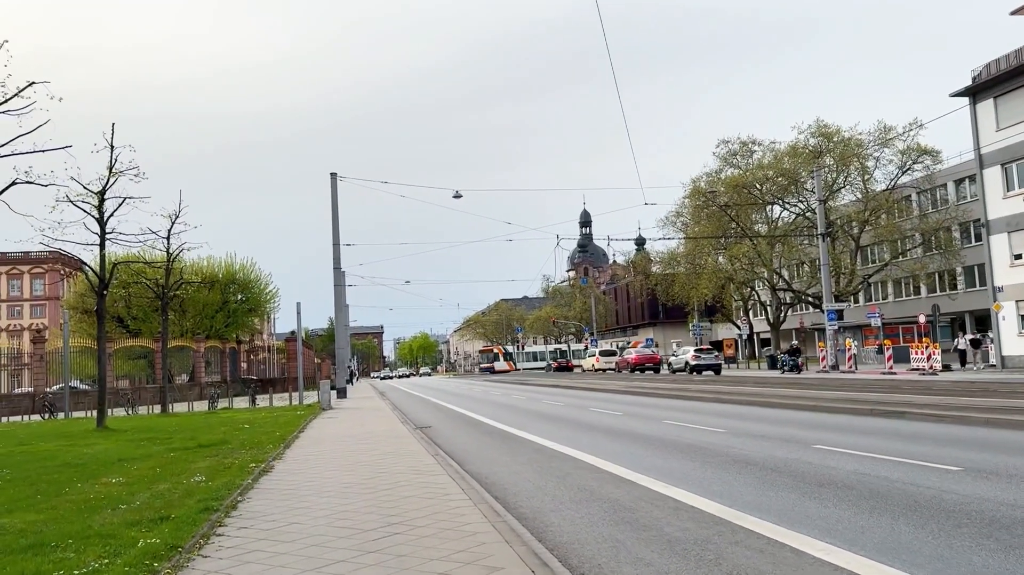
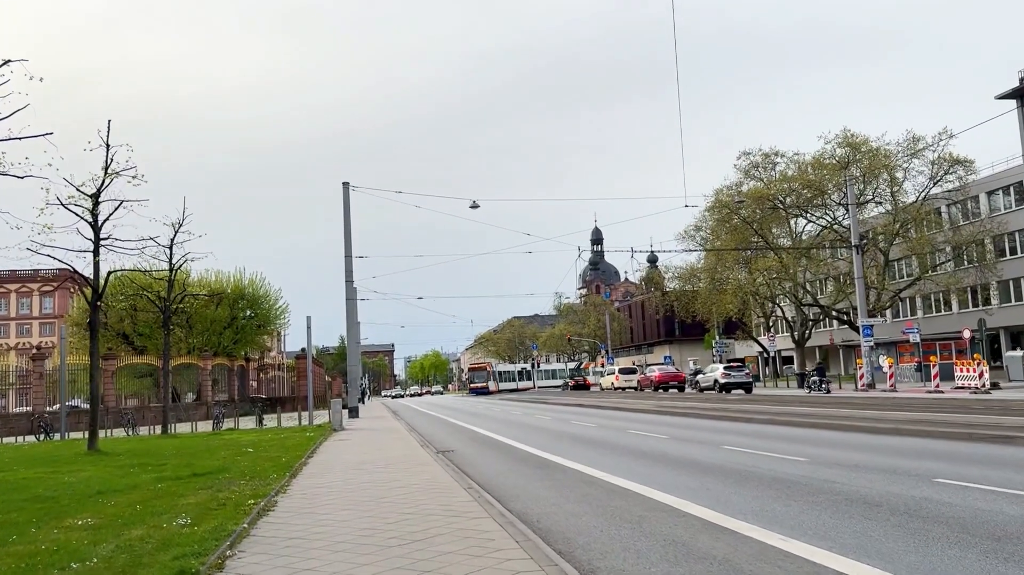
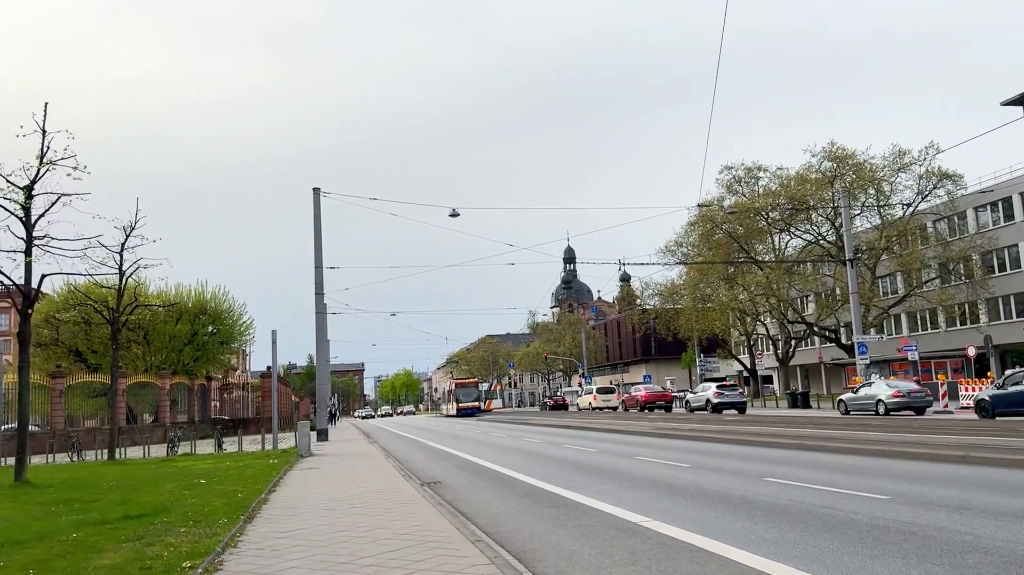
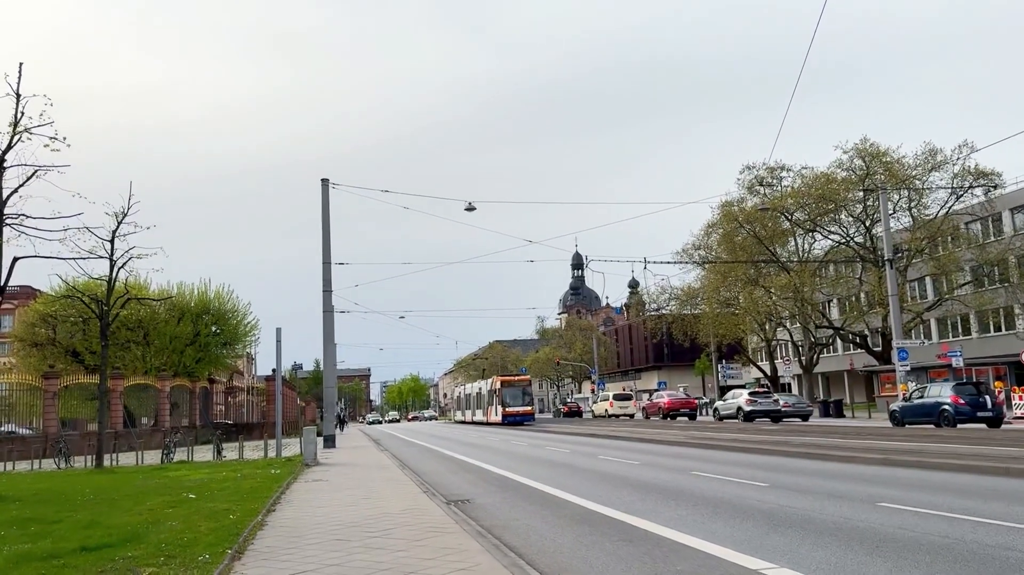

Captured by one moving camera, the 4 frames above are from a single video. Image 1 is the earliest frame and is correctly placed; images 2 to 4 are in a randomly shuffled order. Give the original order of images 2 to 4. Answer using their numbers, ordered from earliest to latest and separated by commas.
2, 3, 4
